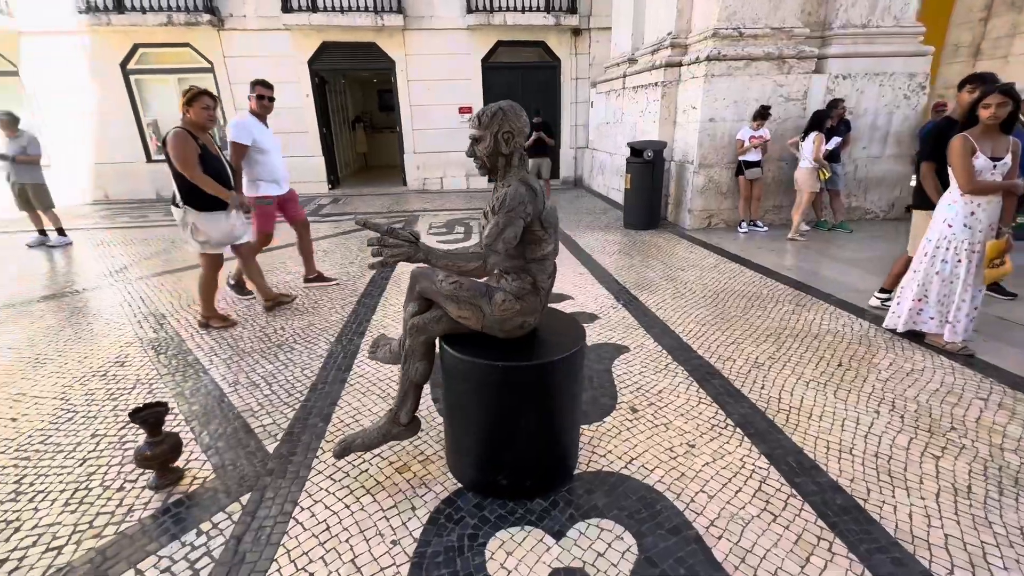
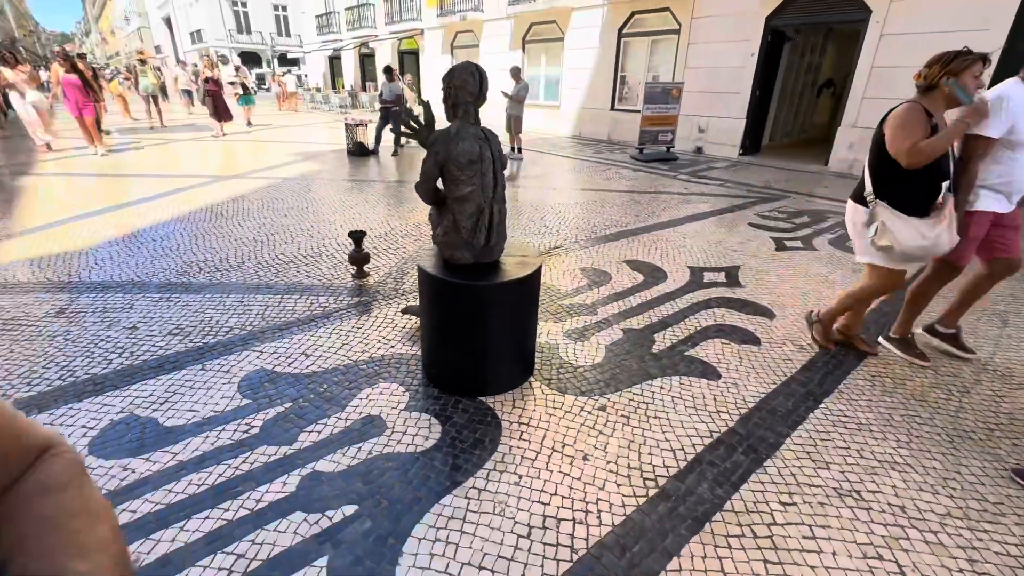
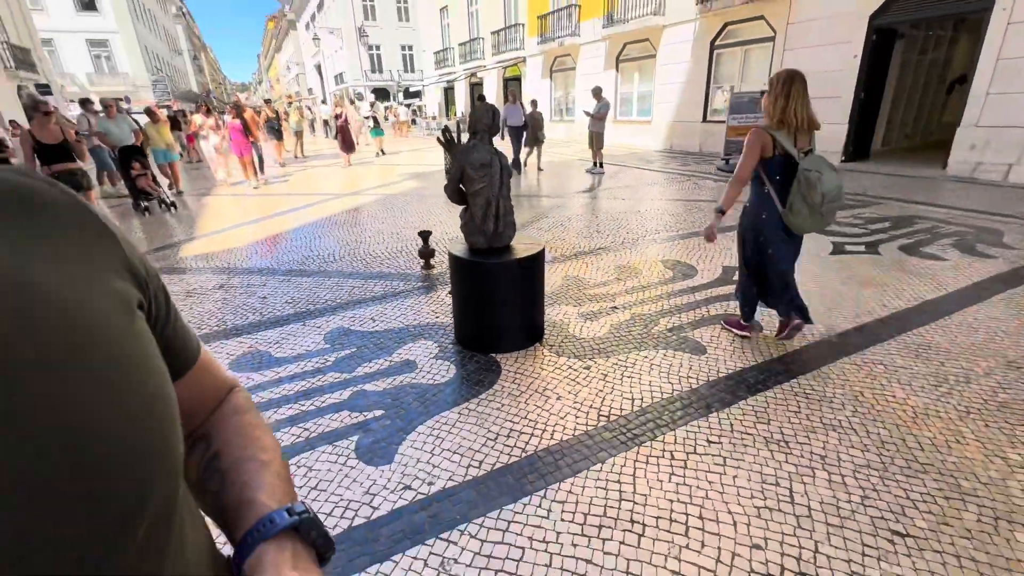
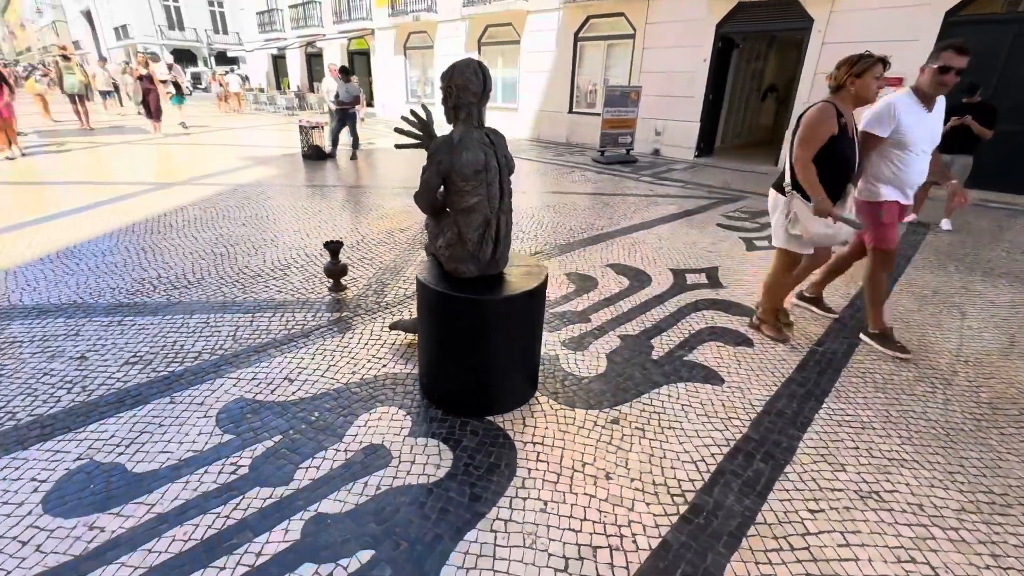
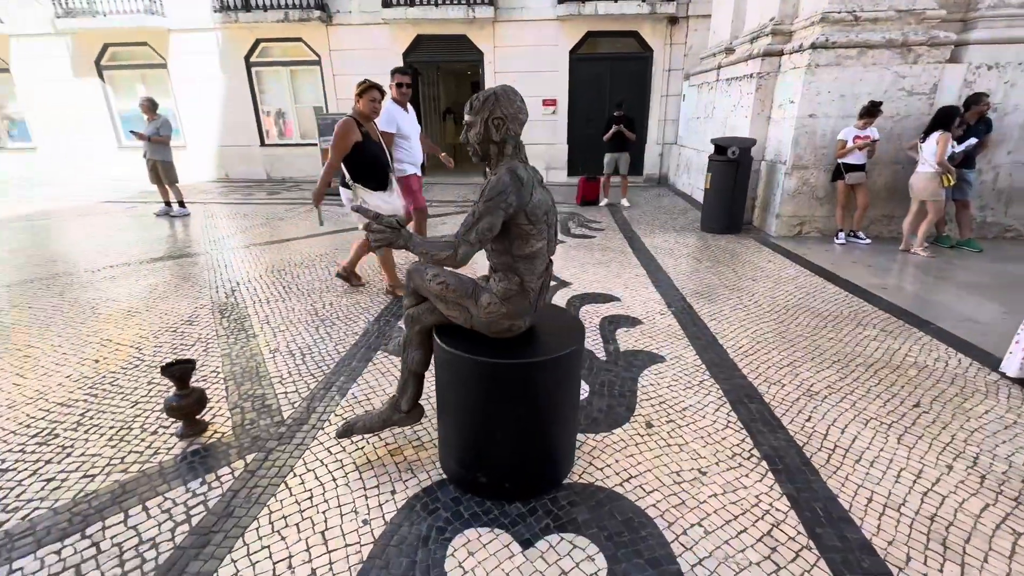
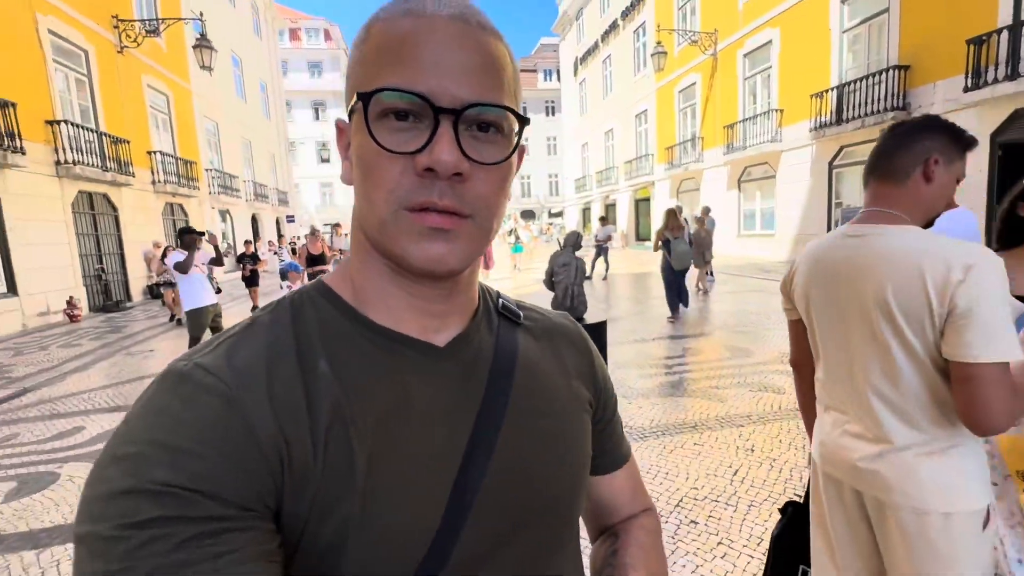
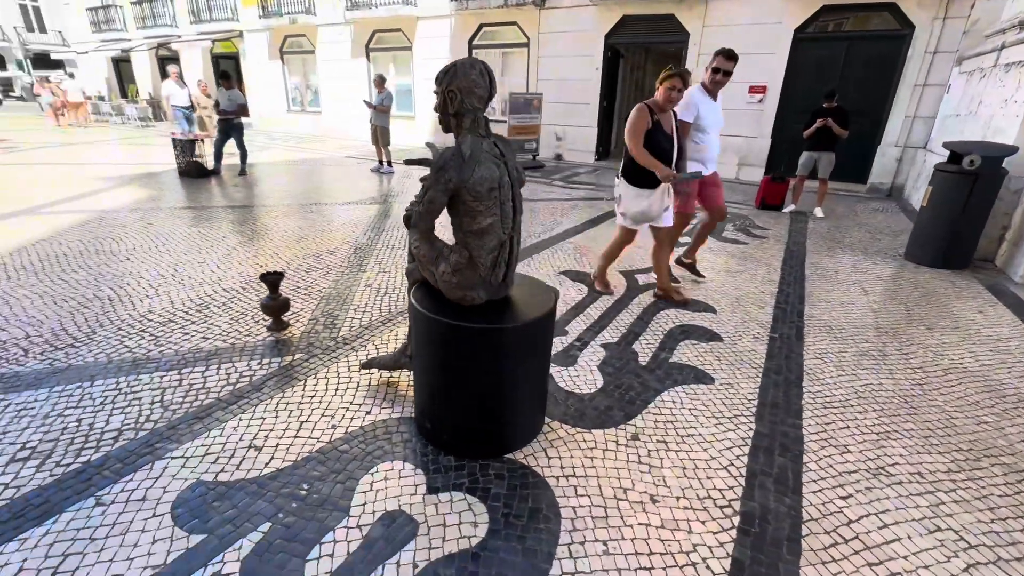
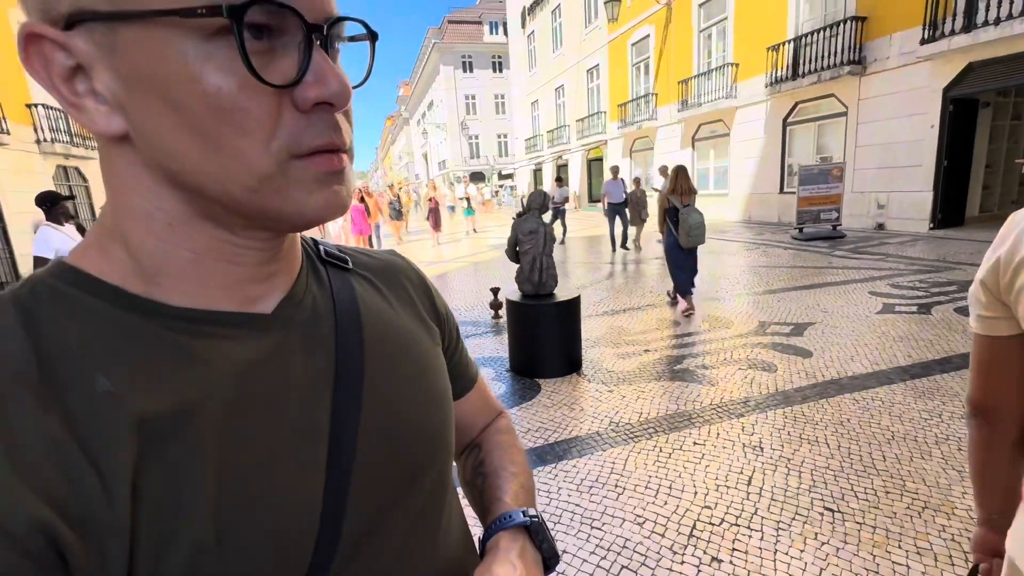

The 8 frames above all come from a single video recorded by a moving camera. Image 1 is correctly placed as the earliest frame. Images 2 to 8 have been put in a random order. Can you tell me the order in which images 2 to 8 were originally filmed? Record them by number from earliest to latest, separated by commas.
5, 7, 4, 2, 3, 8, 6
